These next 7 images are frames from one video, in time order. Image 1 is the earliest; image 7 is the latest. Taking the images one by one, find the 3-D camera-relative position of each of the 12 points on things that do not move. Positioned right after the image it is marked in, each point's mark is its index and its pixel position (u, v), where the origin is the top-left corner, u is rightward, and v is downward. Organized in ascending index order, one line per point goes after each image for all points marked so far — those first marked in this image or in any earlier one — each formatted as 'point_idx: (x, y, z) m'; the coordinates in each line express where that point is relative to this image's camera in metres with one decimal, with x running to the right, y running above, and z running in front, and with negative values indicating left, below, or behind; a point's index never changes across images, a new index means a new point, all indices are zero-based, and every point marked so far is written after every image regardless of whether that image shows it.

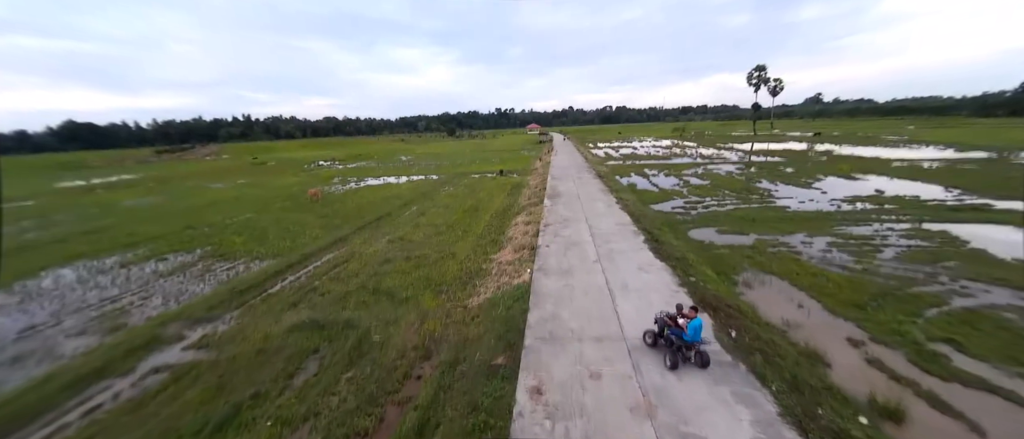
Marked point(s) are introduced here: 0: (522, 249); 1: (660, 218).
0: (+0.3, -0.9, +9.3) m
1: (+5.7, +0.1, +12.5) m
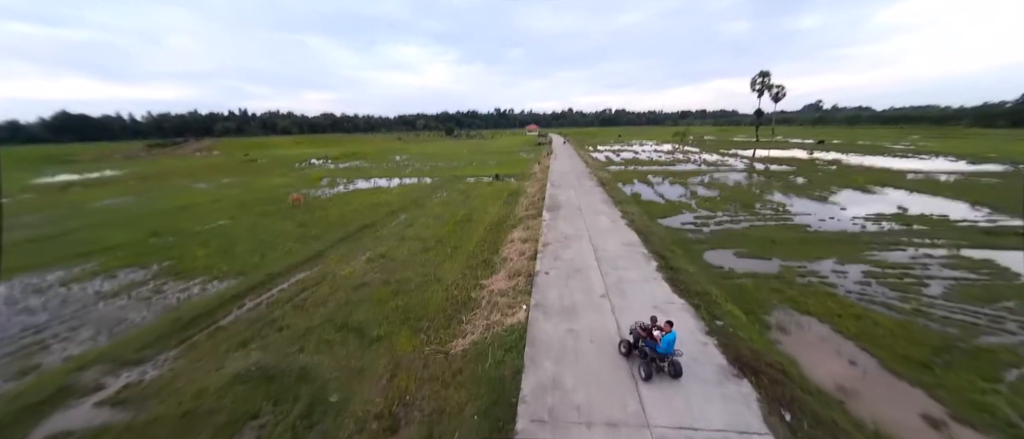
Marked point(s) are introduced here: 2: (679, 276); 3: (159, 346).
0: (+0.1, -1.4, +8.2) m
1: (+5.5, -0.6, +11.4) m
2: (+4.0, -1.4, +7.8) m
3: (-6.8, -2.4, +6.2) m
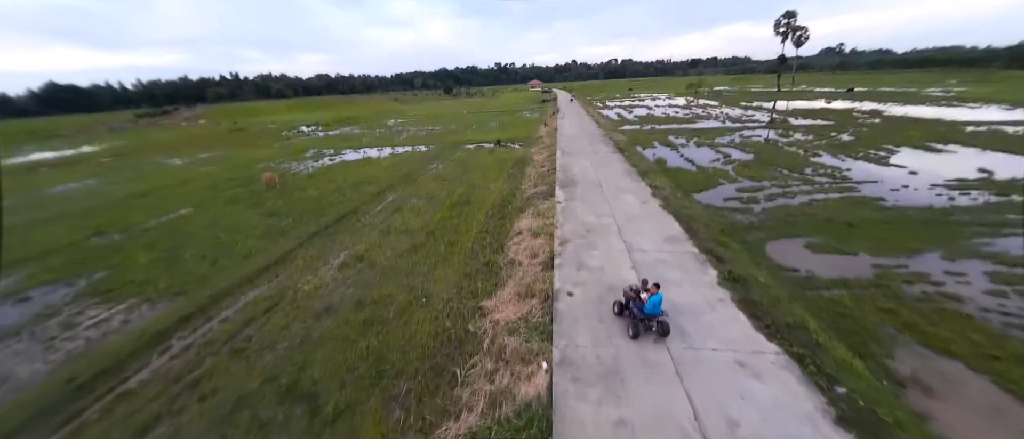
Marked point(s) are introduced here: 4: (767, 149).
0: (+0.3, -1.4, +6.1) m
1: (+5.8, -0.1, +9.1) m
2: (+4.2, -1.3, +5.7) m
3: (-6.6, -2.9, +4.4) m
4: (+13.7, +3.8, +17.4) m
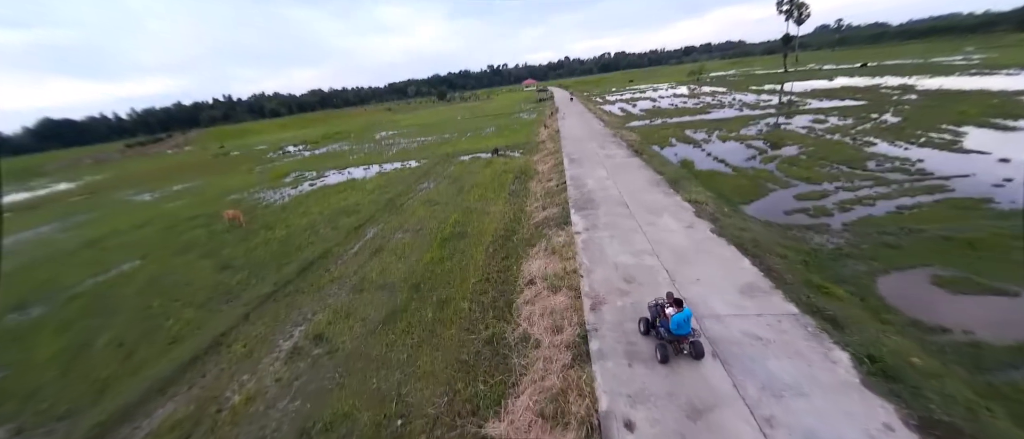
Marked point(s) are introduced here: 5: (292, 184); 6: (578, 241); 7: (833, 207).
0: (+0.6, -2.4, +3.9) m
1: (+5.9, -0.7, +6.8) m
2: (+4.4, -2.0, +3.5) m
3: (-6.2, -4.3, +2.3) m
4: (+13.7, +3.8, +15.1) m
5: (-13.0, +2.1, +19.0) m
6: (+1.5, -0.5, +7.3) m
7: (+8.5, +0.3, +8.6) m
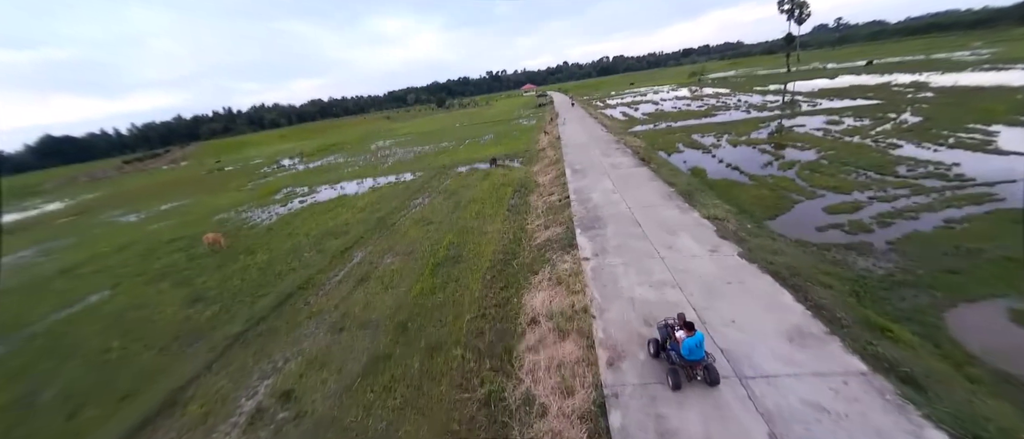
0: (+0.6, -2.9, +3.0) m
1: (+5.9, -1.1, +5.9) m
2: (+4.4, -2.4, +2.5) m
3: (-6.2, -4.9, +1.4) m
4: (+13.6, +3.4, +14.2) m
5: (-13.0, +1.1, +18.2) m
6: (+1.5, -1.1, +6.4) m
7: (+8.5, -0.1, +7.6) m
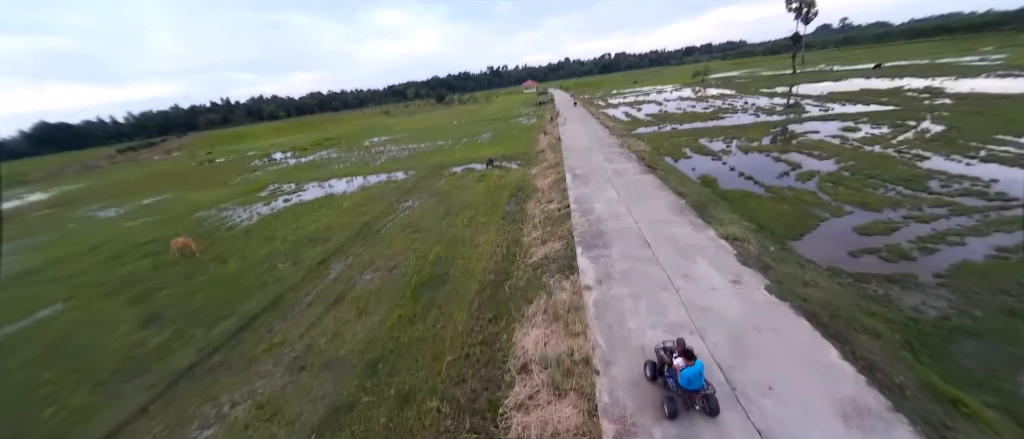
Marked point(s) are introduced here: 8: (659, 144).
0: (+0.4, -3.3, +2.1) m
1: (+5.7, -1.6, +5.0) m
2: (+4.3, -2.9, +1.6) m
3: (-6.4, -5.2, +0.5) m
4: (+13.5, +2.9, +13.3) m
5: (-13.1, +1.0, +17.3) m
6: (+1.3, -1.5, +5.5) m
7: (+8.3, -0.6, +6.7) m
8: (+7.9, +4.0, +17.4) m
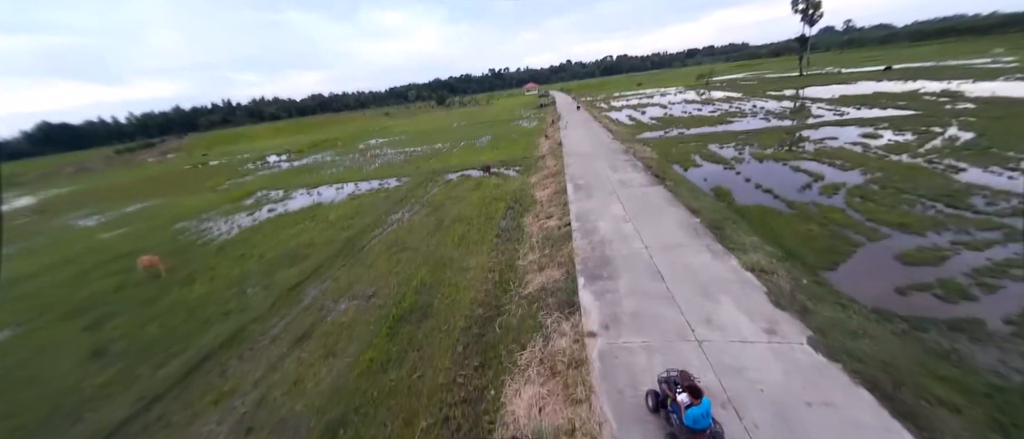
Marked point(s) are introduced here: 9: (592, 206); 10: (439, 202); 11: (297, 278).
0: (+0.2, -3.8, +1.2) m
1: (+5.6, -2.1, +4.1) m
2: (+4.1, -3.4, +0.7) m
3: (-6.6, -5.7, -0.4) m
4: (+13.4, +2.3, +12.3) m
5: (-13.2, +0.6, +16.4) m
6: (+1.2, -2.0, +4.6) m
7: (+8.2, -1.2, +5.8) m
8: (+7.8, +3.5, +16.5) m
9: (+2.5, +0.4, +9.9) m
10: (-3.0, +0.8, +13.6) m
11: (-6.0, -1.6, +9.0) m
